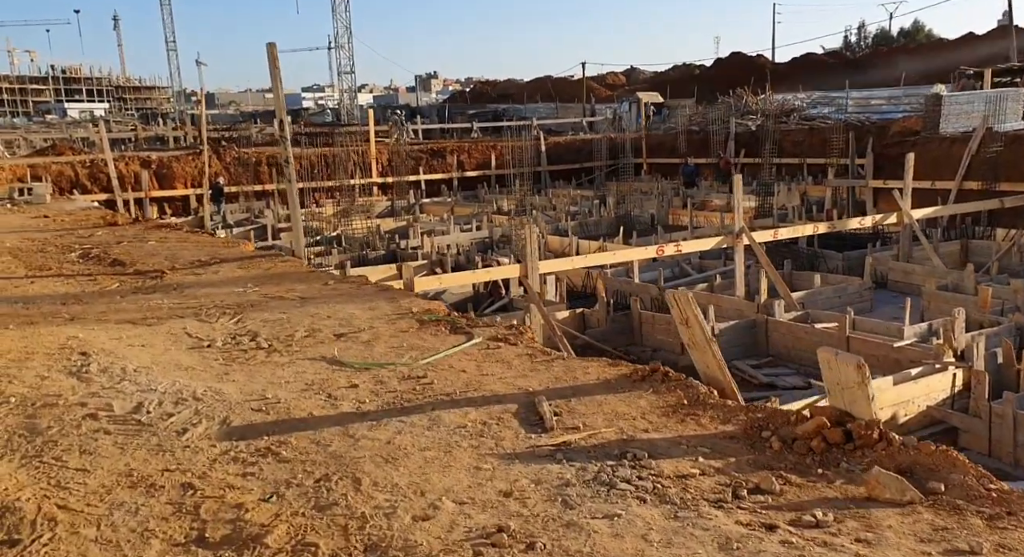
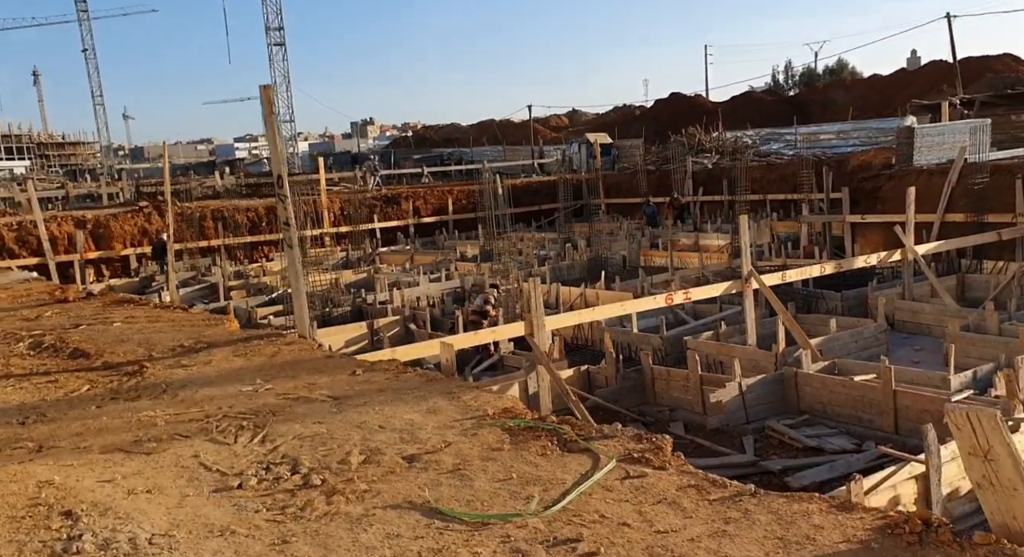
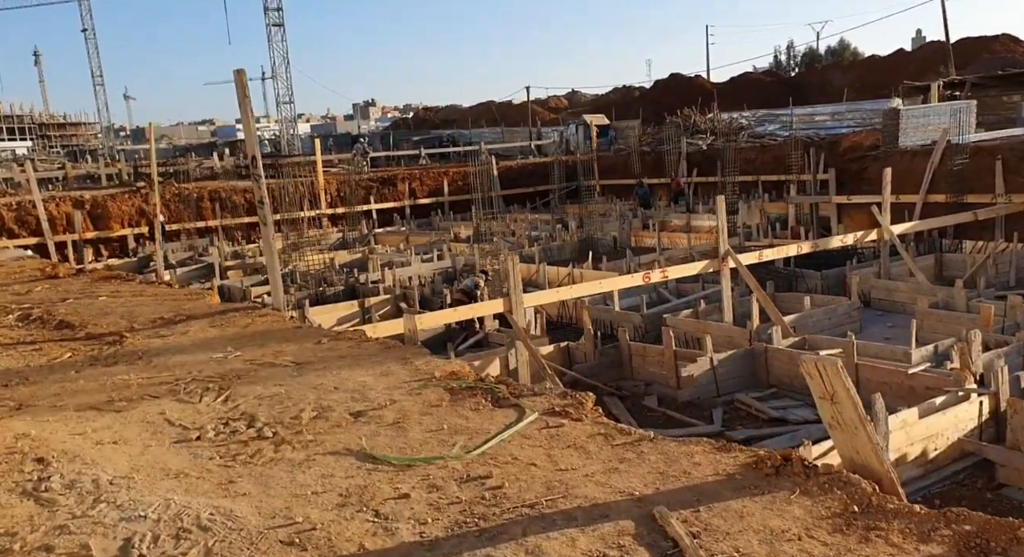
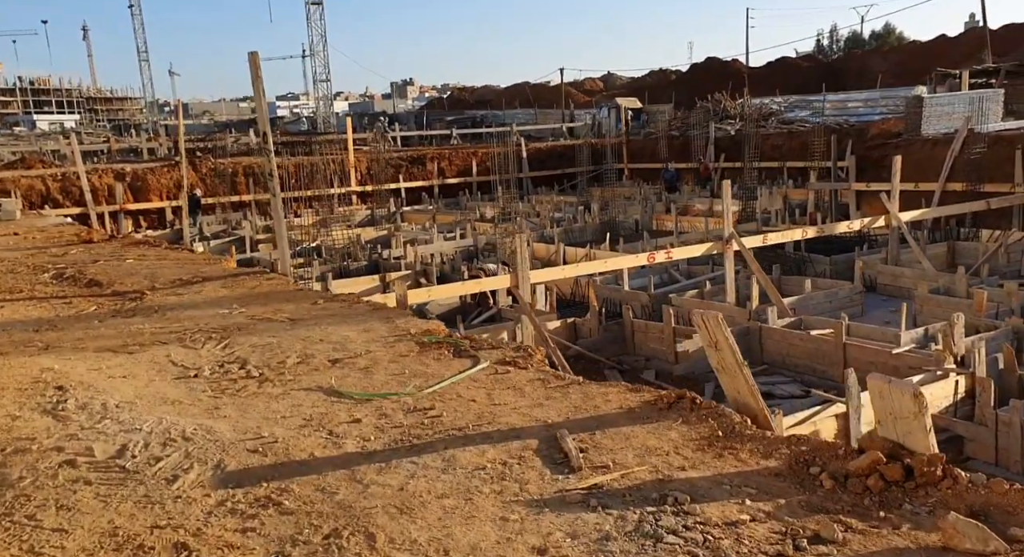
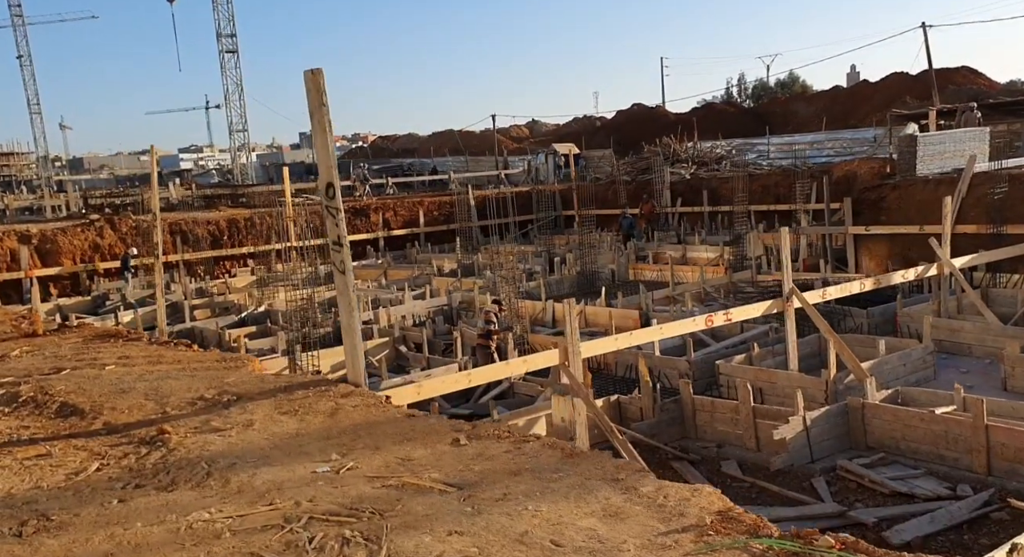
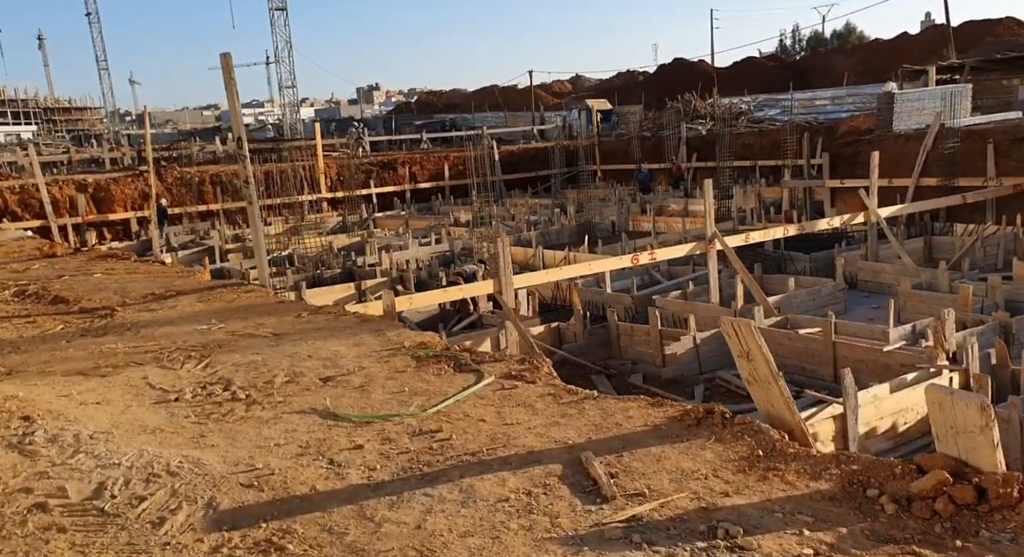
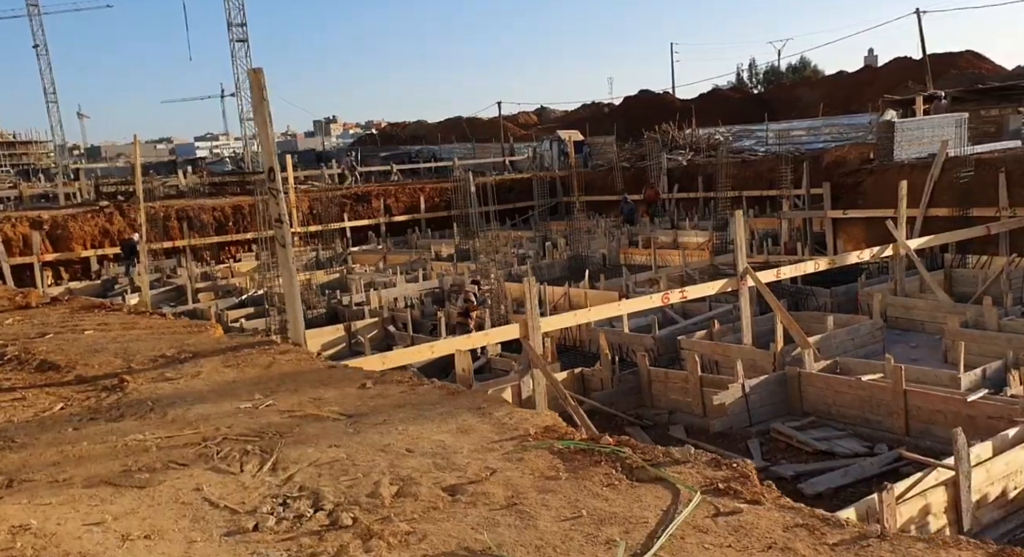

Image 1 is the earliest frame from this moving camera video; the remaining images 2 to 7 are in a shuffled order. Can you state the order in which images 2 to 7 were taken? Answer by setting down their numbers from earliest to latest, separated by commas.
4, 6, 3, 2, 7, 5
